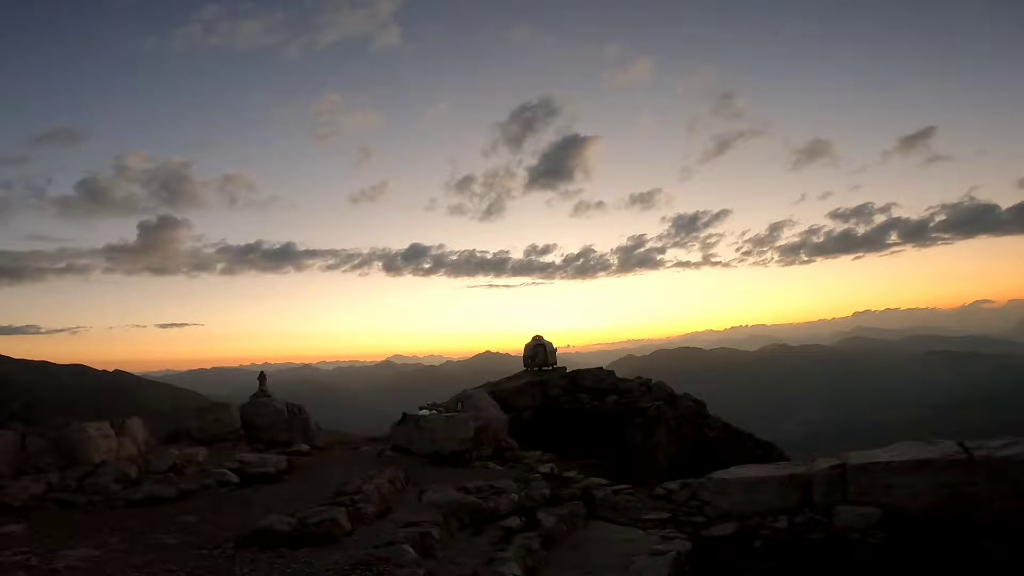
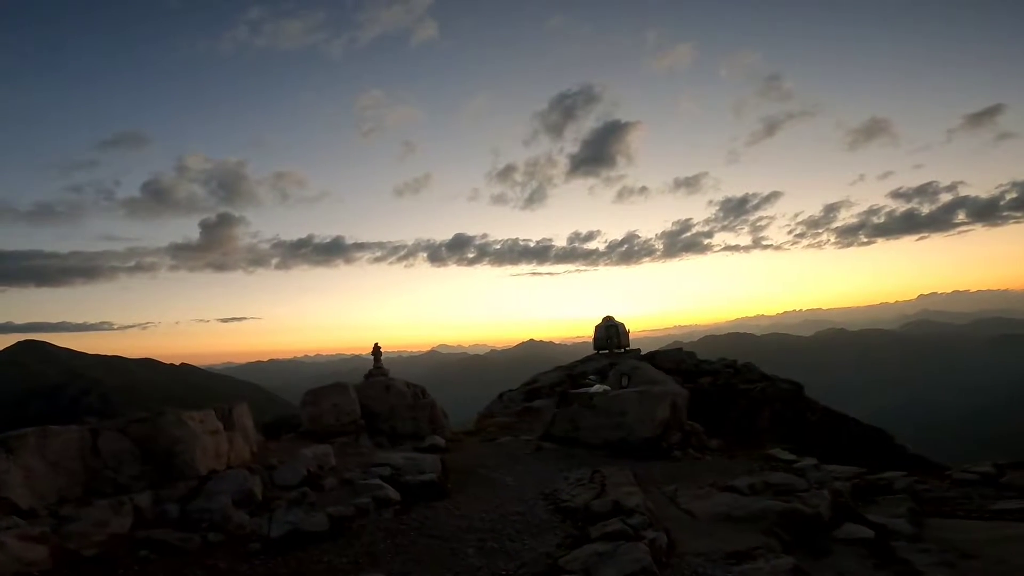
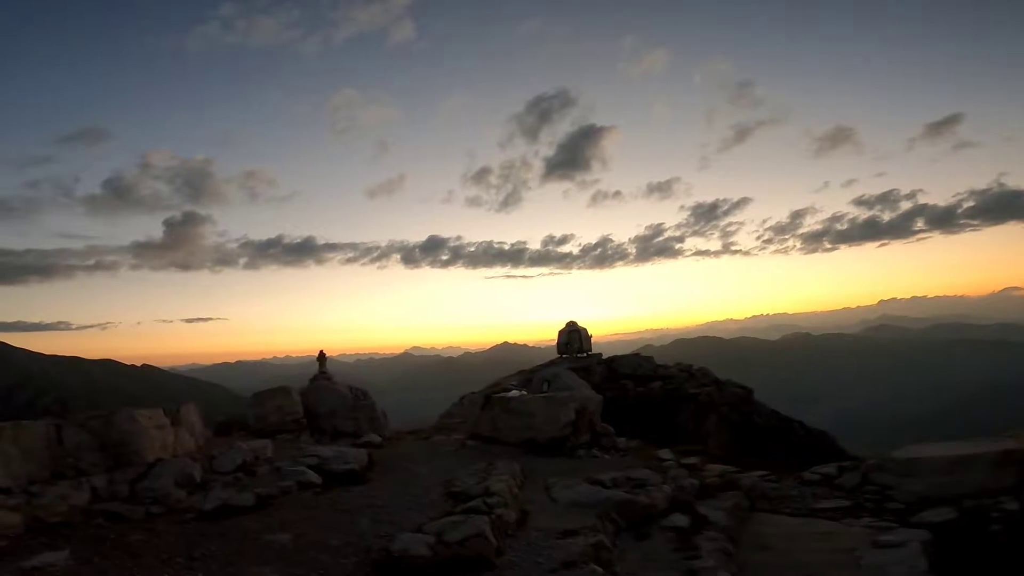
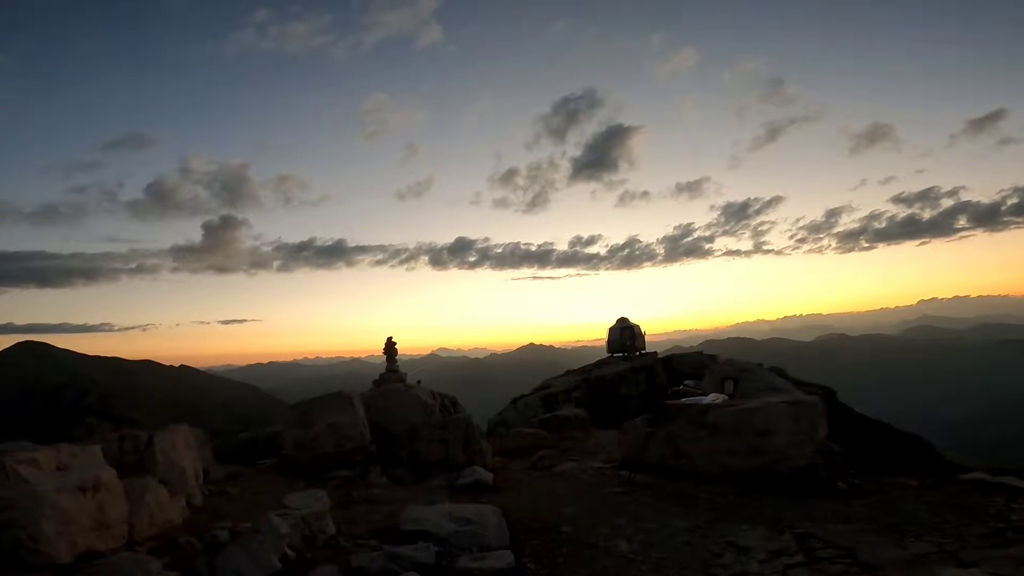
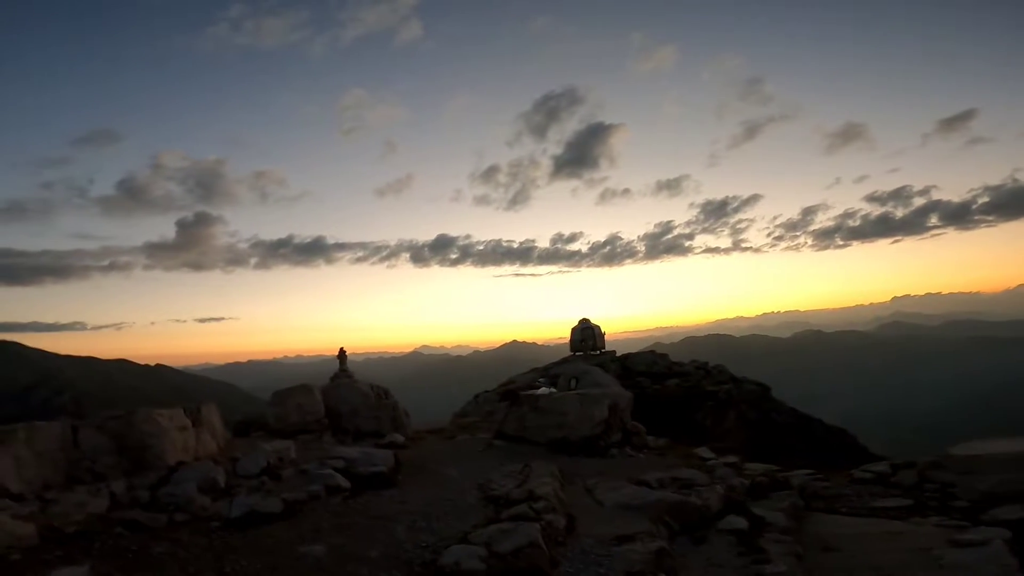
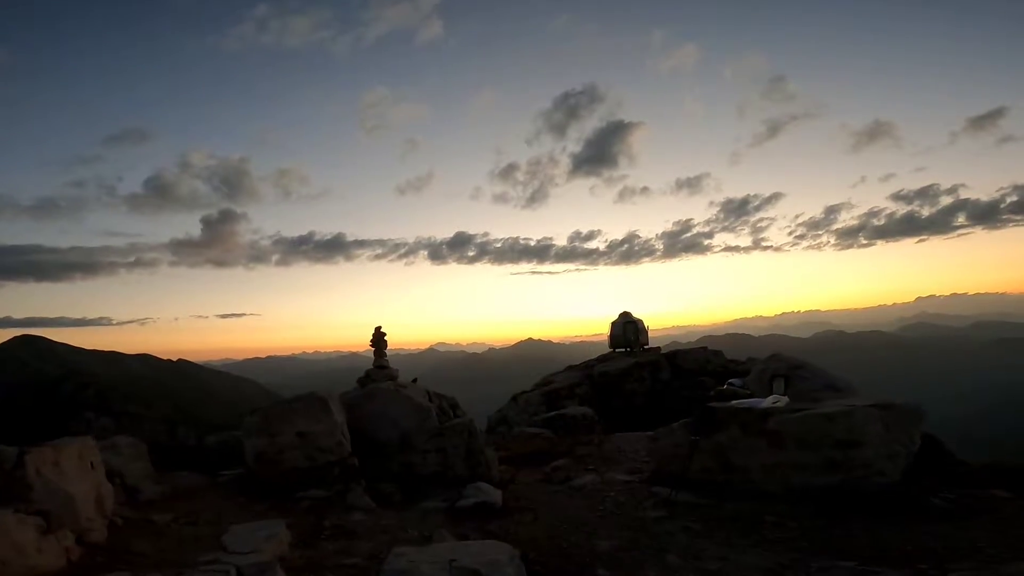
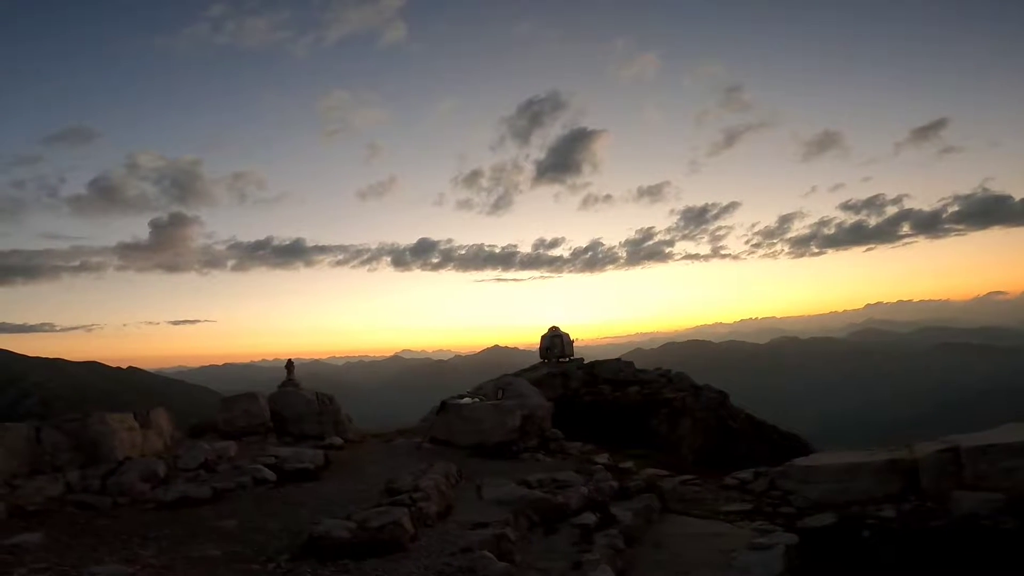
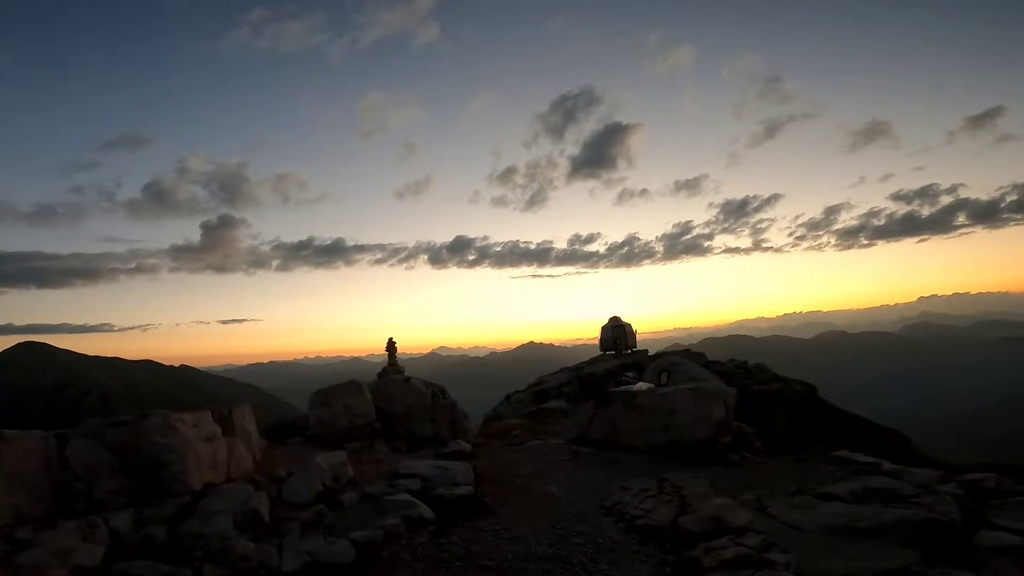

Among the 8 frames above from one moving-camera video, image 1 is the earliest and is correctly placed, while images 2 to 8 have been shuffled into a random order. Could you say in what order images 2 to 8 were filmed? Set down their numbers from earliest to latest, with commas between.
7, 3, 5, 2, 8, 4, 6
